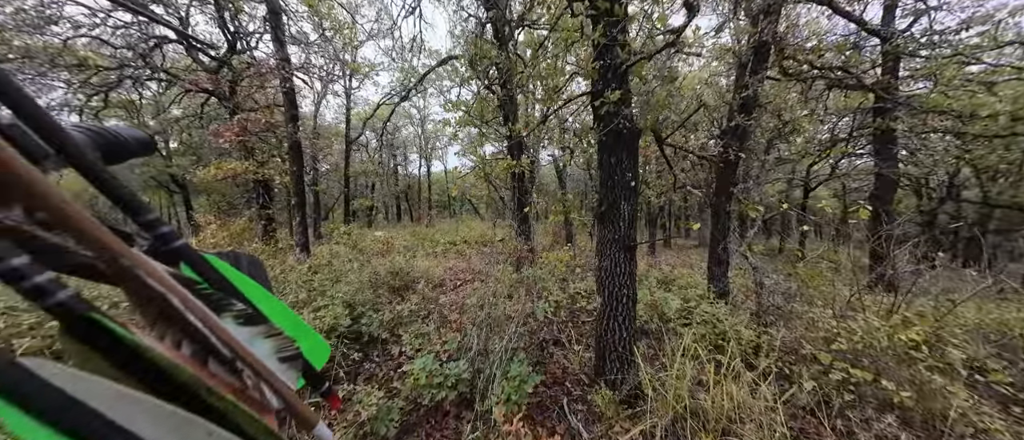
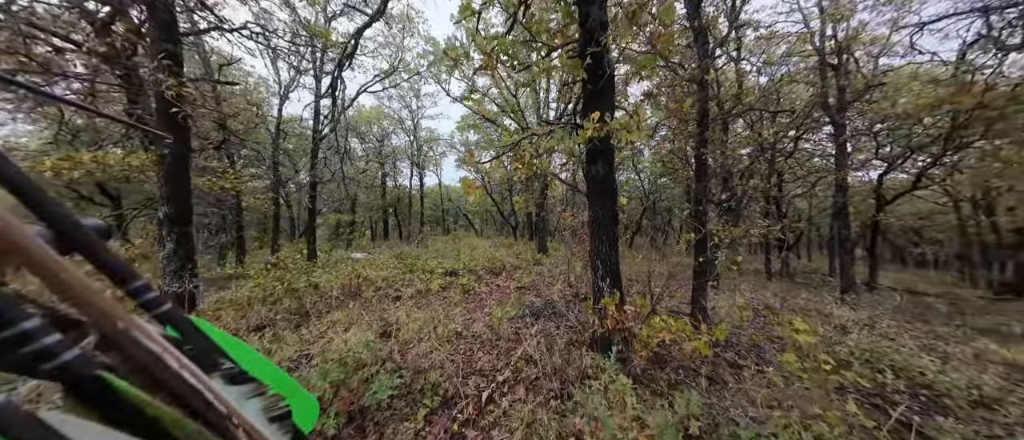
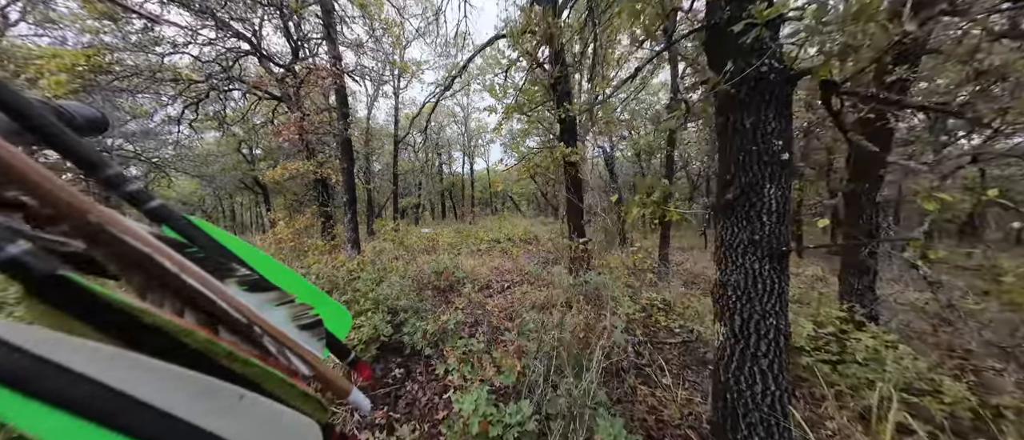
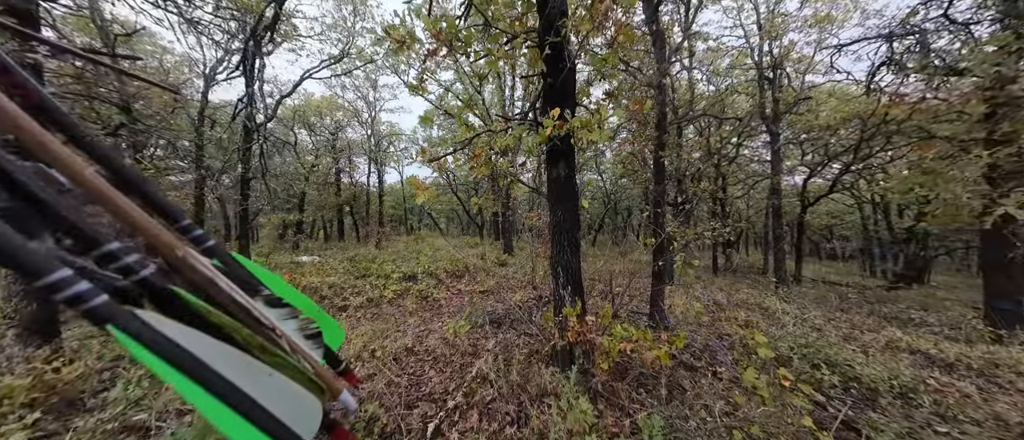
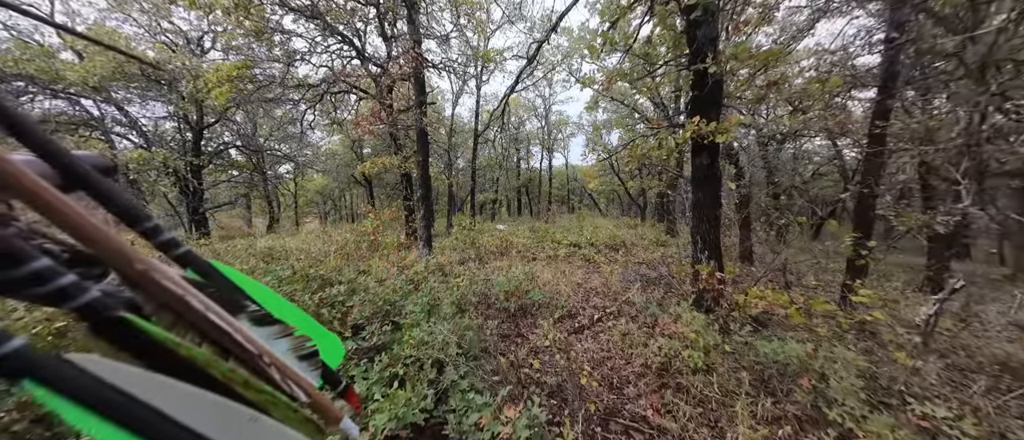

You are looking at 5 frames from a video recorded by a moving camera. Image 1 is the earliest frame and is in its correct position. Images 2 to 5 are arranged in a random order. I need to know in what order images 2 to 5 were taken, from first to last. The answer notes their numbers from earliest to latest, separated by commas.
3, 5, 2, 4
